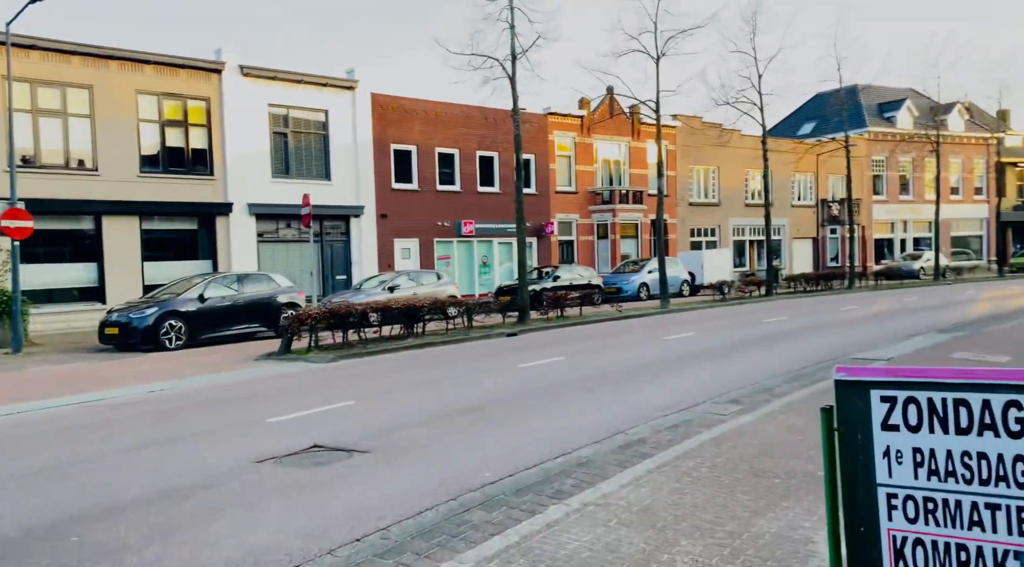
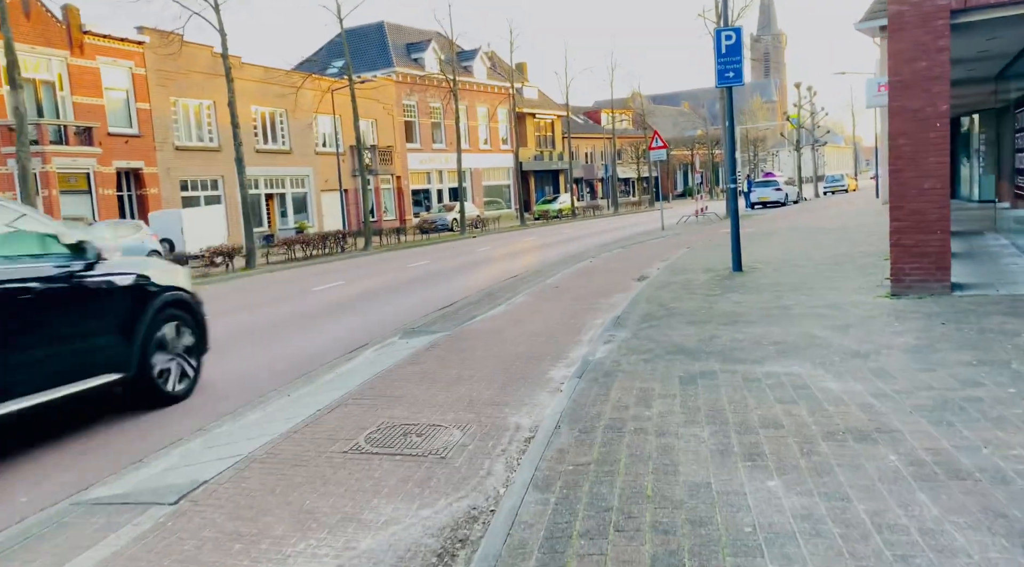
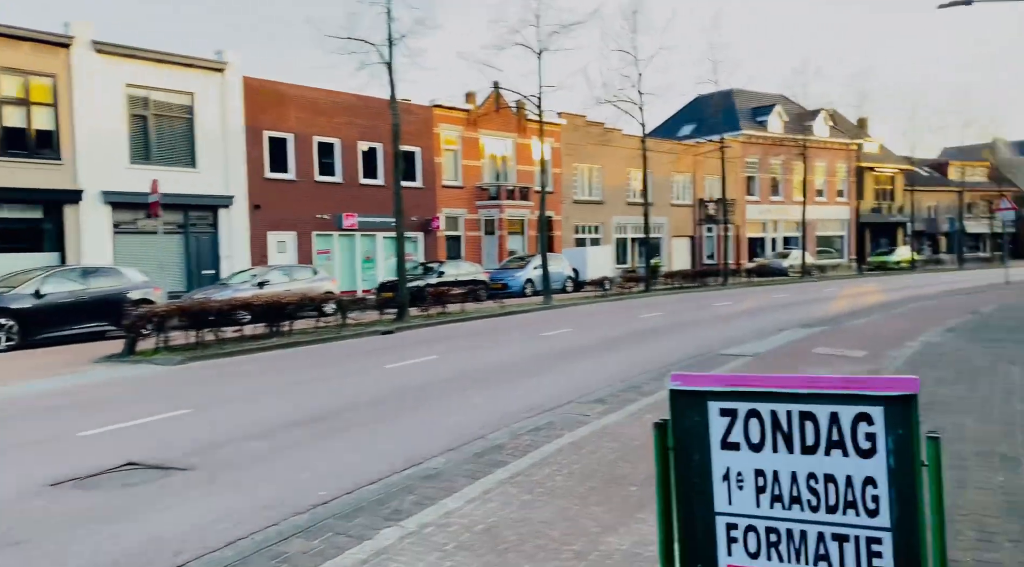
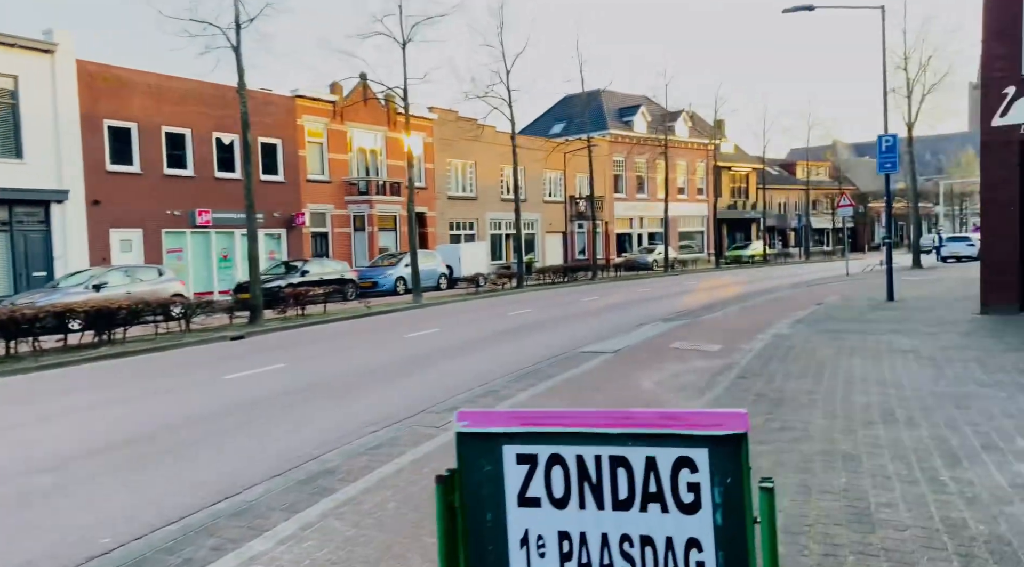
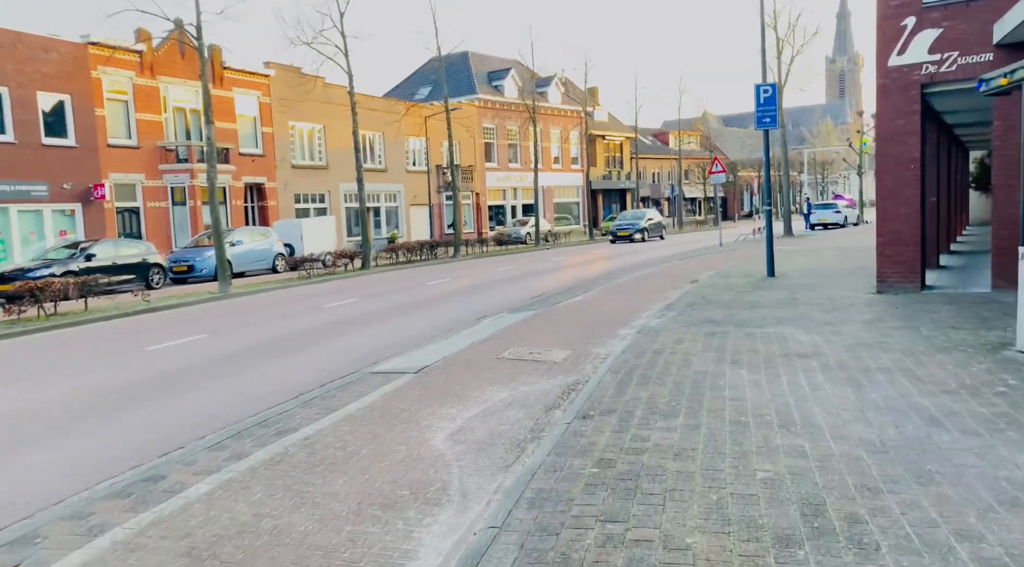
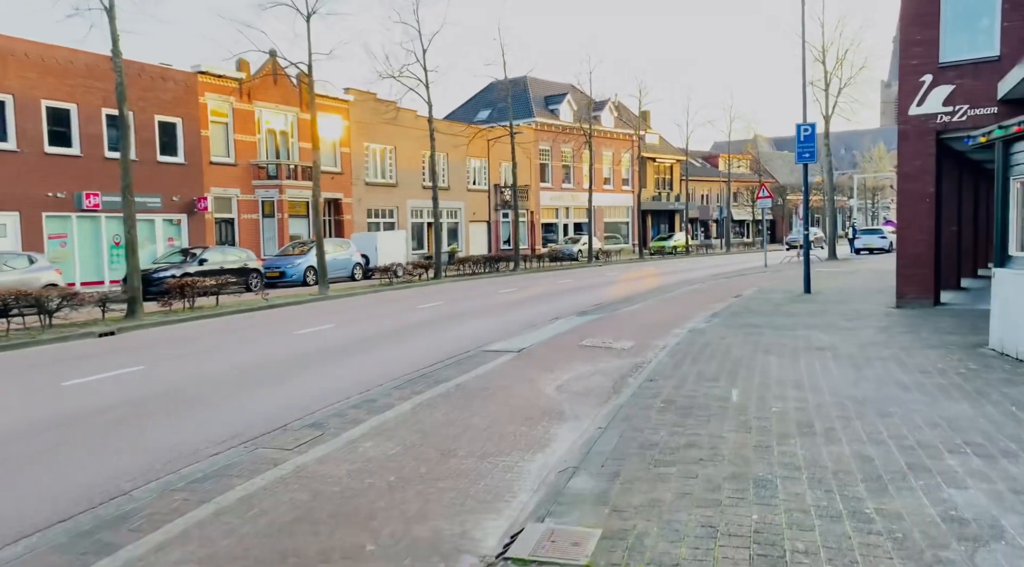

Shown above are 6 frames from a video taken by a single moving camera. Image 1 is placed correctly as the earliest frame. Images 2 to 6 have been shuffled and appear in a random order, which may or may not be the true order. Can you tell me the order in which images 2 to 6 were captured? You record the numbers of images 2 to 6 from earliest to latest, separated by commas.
3, 4, 6, 5, 2
